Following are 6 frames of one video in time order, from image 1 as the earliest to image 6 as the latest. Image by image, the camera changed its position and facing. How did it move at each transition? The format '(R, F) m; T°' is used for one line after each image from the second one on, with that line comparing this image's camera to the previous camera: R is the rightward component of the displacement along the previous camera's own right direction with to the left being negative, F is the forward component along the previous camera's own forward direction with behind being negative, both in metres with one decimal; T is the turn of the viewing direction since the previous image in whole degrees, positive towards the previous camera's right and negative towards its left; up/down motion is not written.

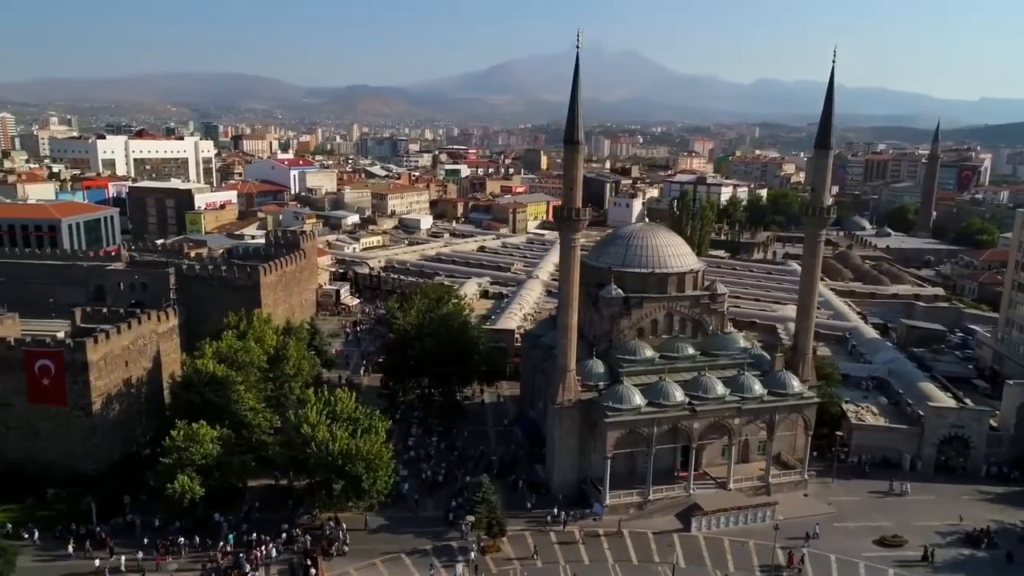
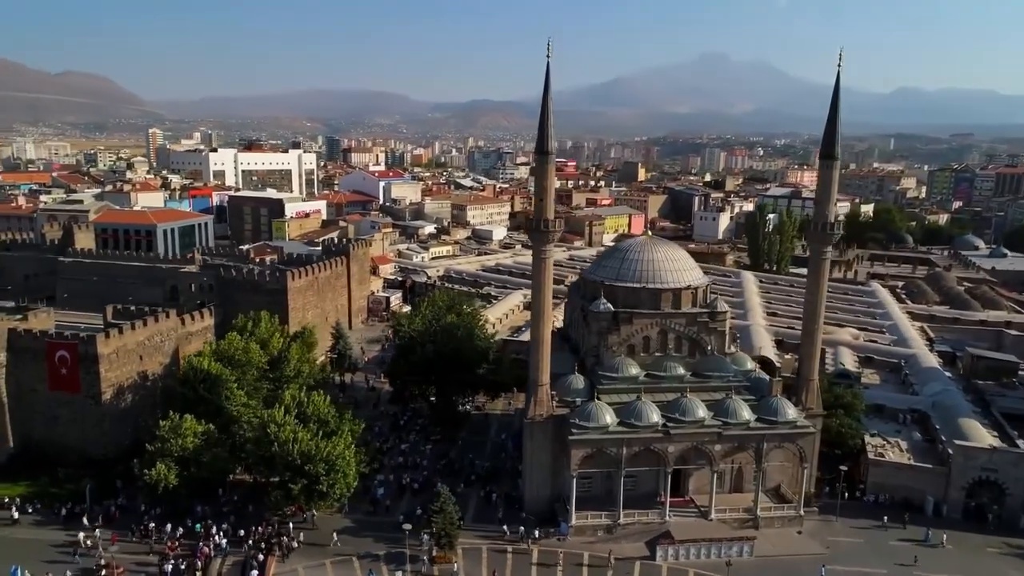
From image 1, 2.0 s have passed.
(+4.9, +0.6) m; -9°
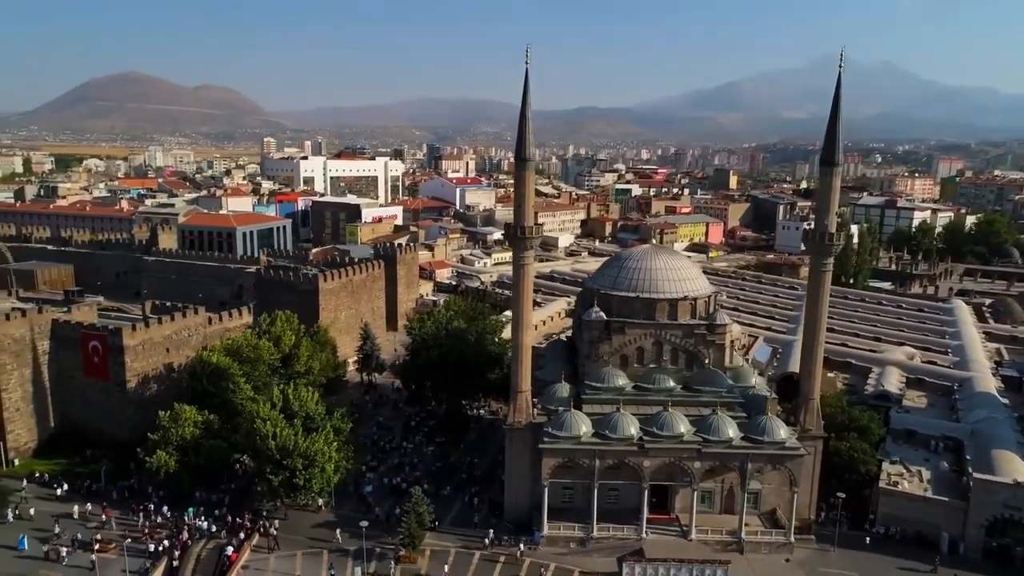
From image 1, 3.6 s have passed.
(+4.2, +0.3) m; -8°
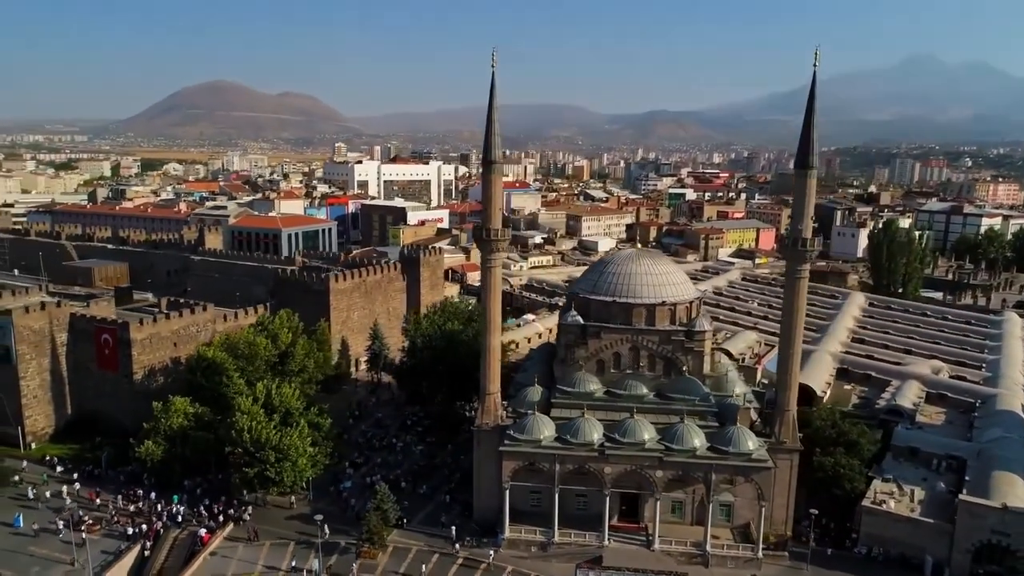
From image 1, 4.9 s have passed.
(+3.5, +0.1) m; -6°
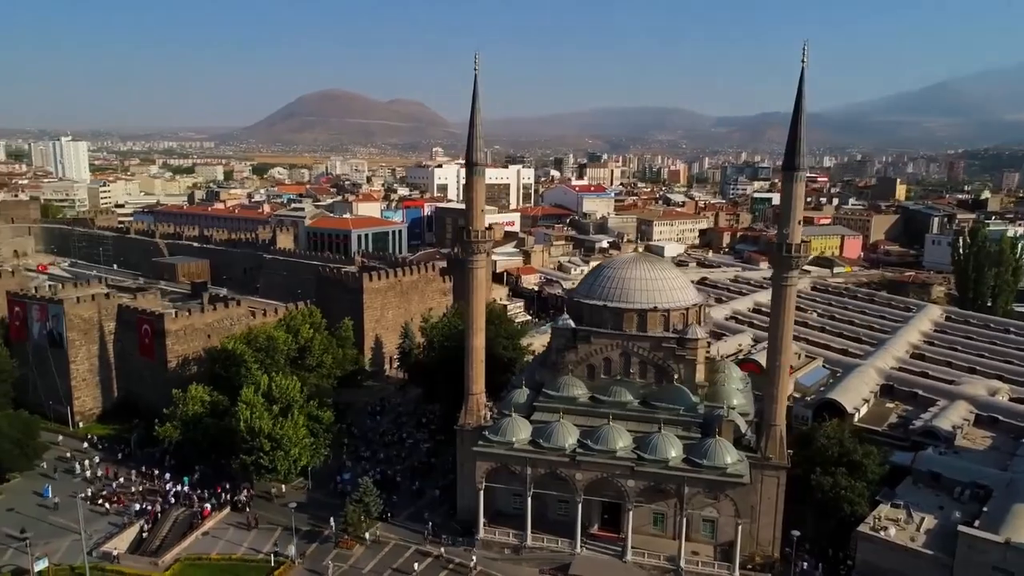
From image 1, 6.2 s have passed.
(+4.0, +0.2) m; -8°
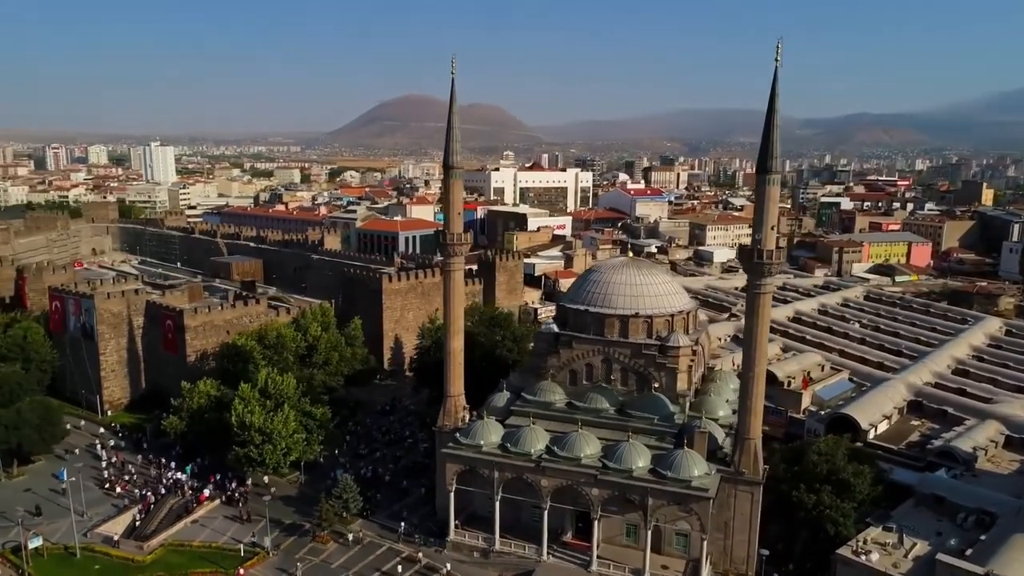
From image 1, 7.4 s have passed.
(+3.4, +0.2) m; -6°
